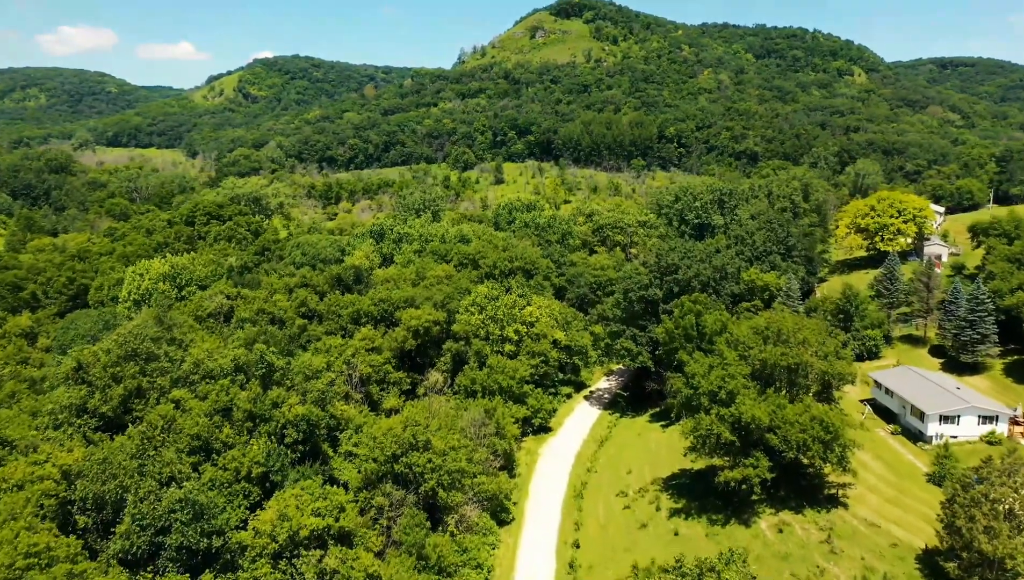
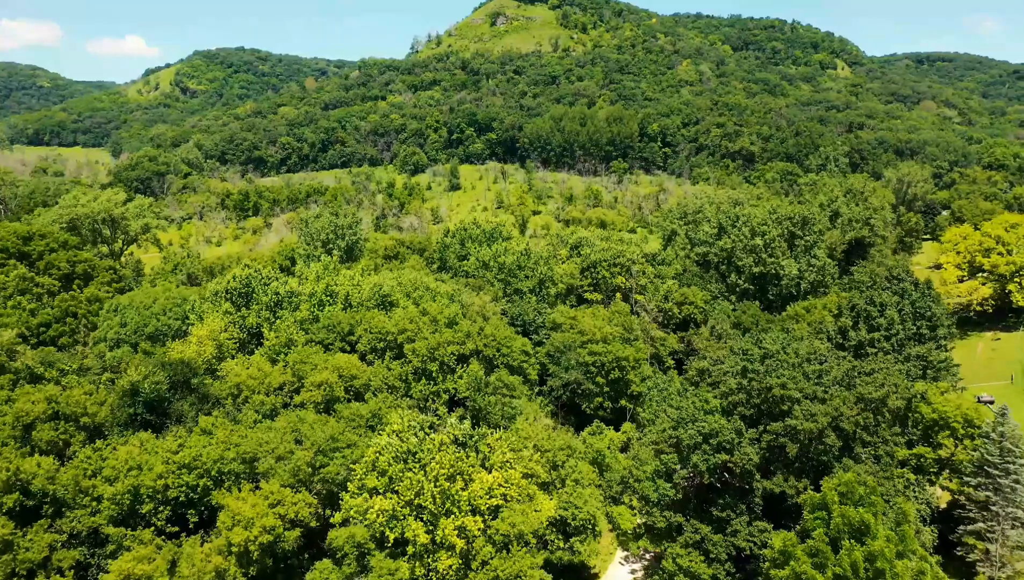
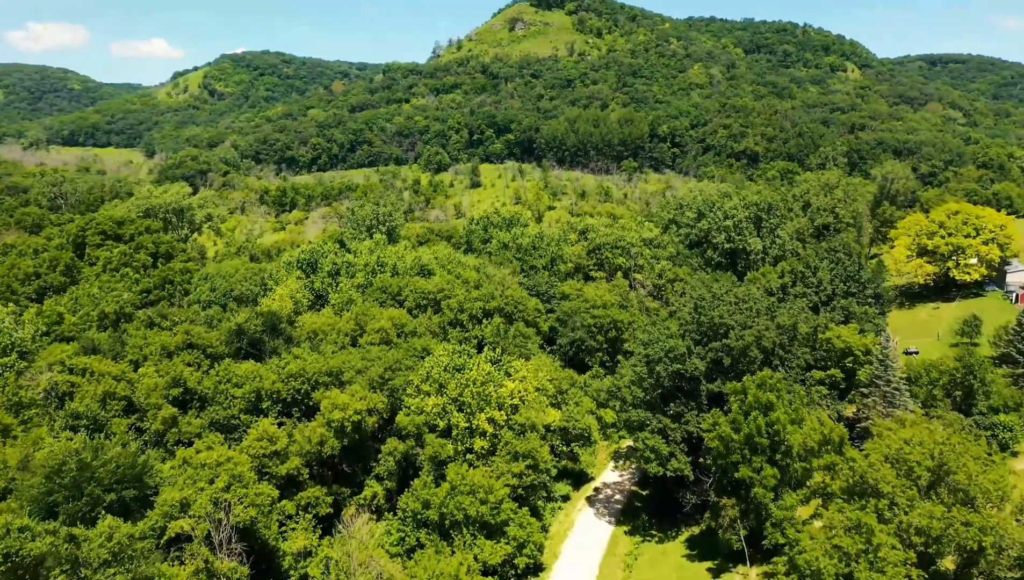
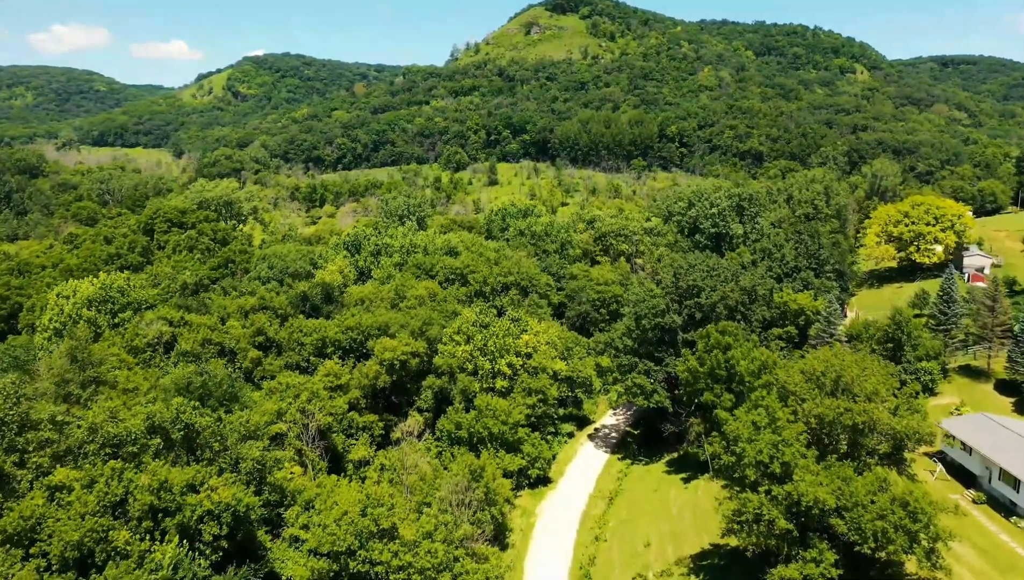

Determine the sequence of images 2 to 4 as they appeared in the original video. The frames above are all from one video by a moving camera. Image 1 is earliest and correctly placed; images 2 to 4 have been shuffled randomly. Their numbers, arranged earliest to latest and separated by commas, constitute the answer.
4, 3, 2
